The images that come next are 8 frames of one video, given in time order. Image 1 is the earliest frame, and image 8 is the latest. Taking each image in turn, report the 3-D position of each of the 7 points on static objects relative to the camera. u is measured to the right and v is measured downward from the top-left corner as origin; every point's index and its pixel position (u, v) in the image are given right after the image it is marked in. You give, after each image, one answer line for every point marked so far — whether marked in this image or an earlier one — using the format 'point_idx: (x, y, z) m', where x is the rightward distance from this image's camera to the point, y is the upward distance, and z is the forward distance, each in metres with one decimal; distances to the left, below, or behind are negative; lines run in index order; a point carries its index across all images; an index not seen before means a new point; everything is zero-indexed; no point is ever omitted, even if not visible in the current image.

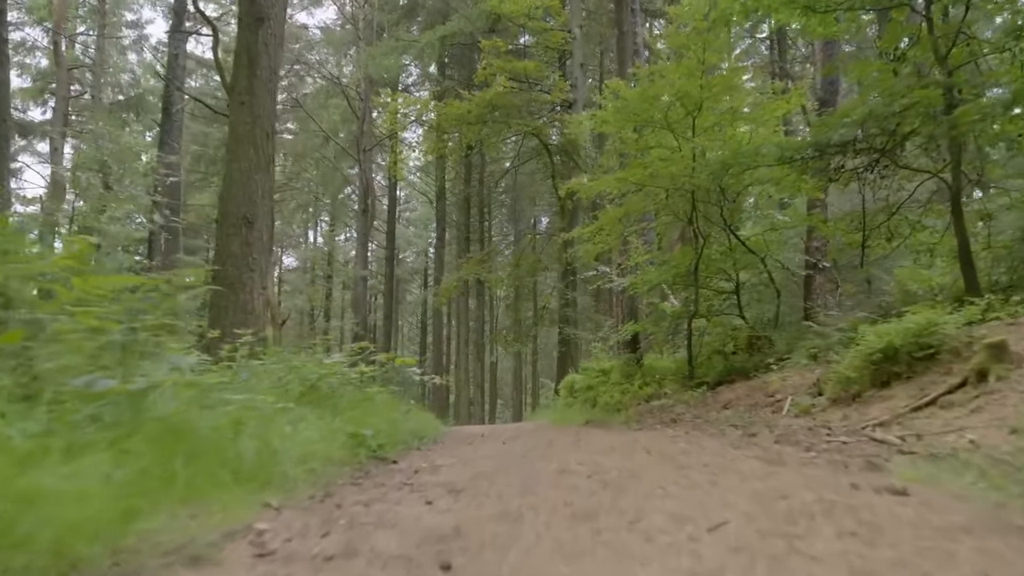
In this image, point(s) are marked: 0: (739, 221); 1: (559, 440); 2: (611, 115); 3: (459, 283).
0: (+3.2, +1.0, +9.1) m
1: (+0.3, -1.3, +5.2) m
2: (+1.3, +2.2, +8.1) m
3: (-1.3, 0.0, +16.5) m
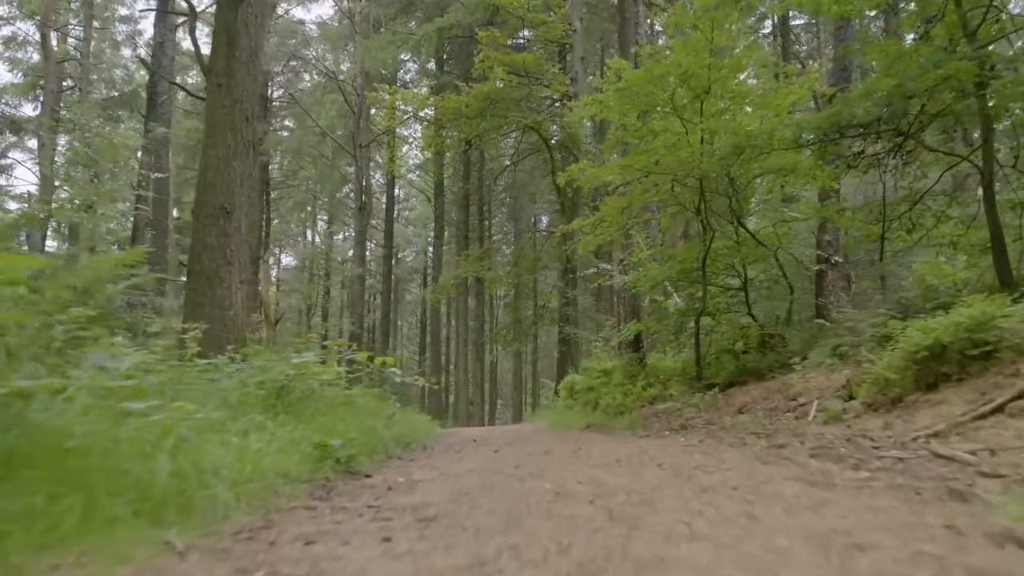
0: (+3.2, +1.0, +8.6) m
1: (+0.3, -1.2, +4.7) m
2: (+1.2, +2.3, +7.6) m
3: (-1.3, +0.1, +16.0) m
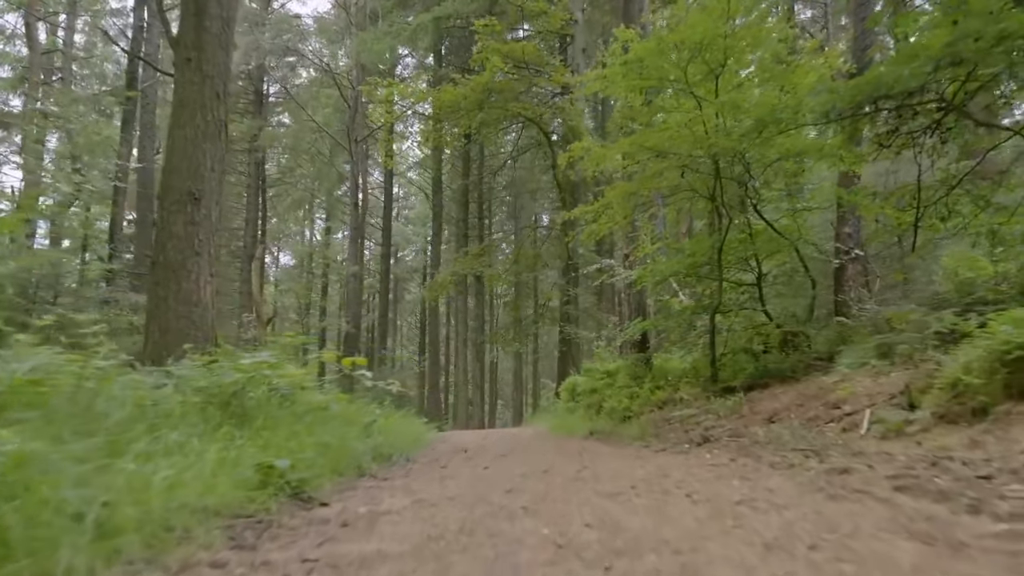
0: (+3.2, +1.1, +8.0) m
1: (+0.2, -1.1, +4.1) m
2: (+1.2, +2.3, +7.0) m
3: (-1.4, +0.2, +15.4) m
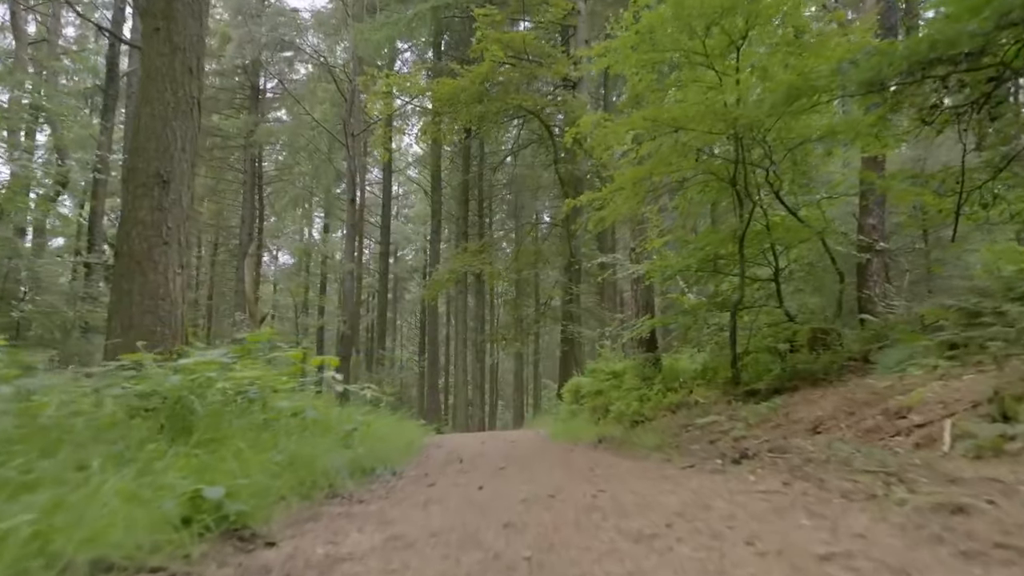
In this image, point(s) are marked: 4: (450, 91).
0: (+3.2, +1.2, +7.3) m
1: (+0.2, -1.1, +3.5) m
2: (+1.2, +2.4, +6.3) m
3: (-1.4, +0.2, +14.7) m
4: (-1.4, +4.4, +14.2) m
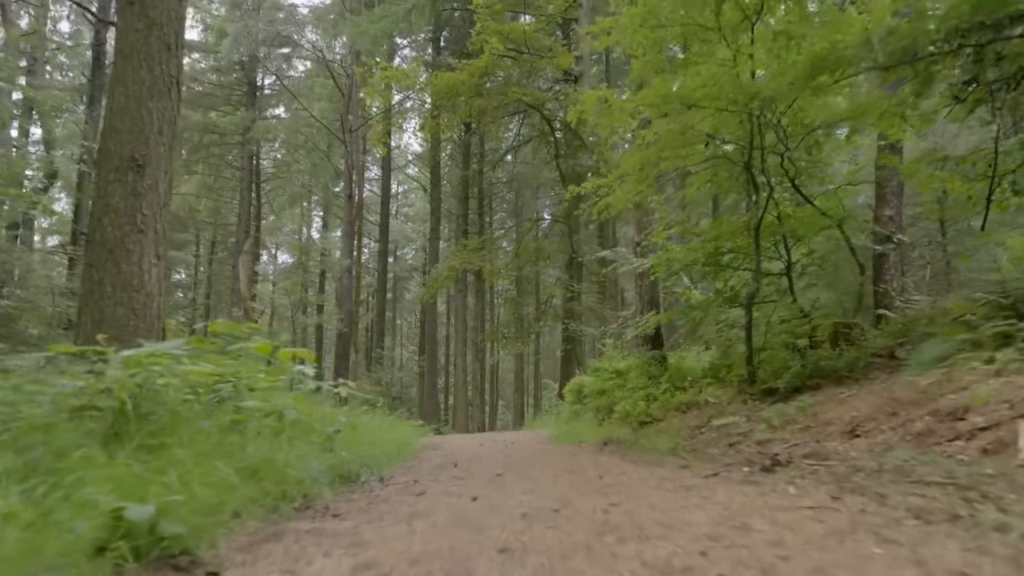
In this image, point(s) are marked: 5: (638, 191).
0: (+3.2, +1.2, +6.9) m
1: (+0.2, -1.0, +3.1) m
2: (+1.2, +2.5, +5.9) m
3: (-1.4, +0.3, +14.3) m
4: (-1.4, +4.4, +13.8) m
5: (+1.5, +1.1, +7.3) m
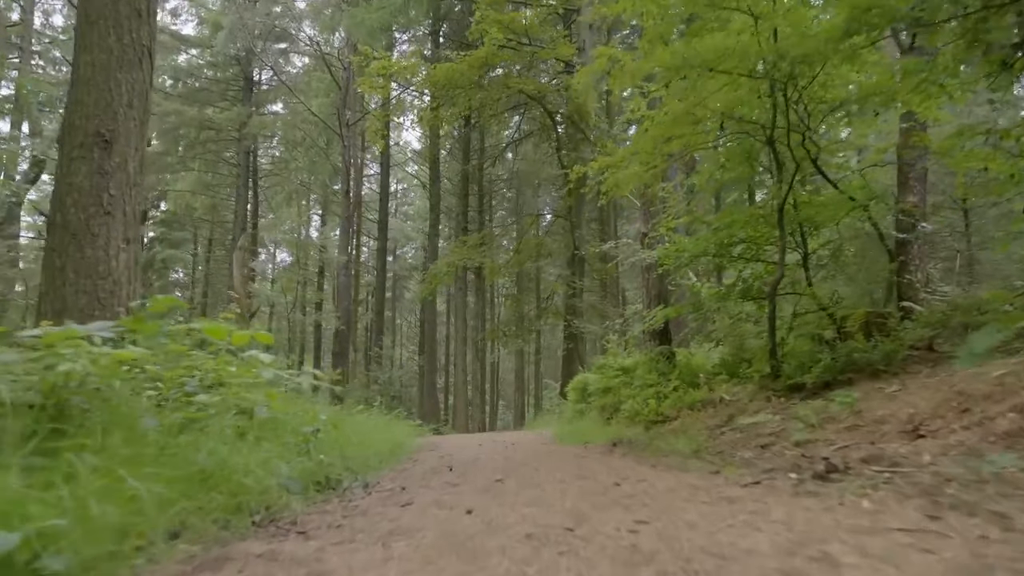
0: (+3.2, +1.3, +6.5) m
1: (+0.2, -0.9, +2.6) m
2: (+1.2, +2.6, +5.5) m
3: (-1.3, +0.4, +13.9) m
4: (-1.3, +4.5, +13.3) m
5: (+1.5, +1.2, +6.8) m
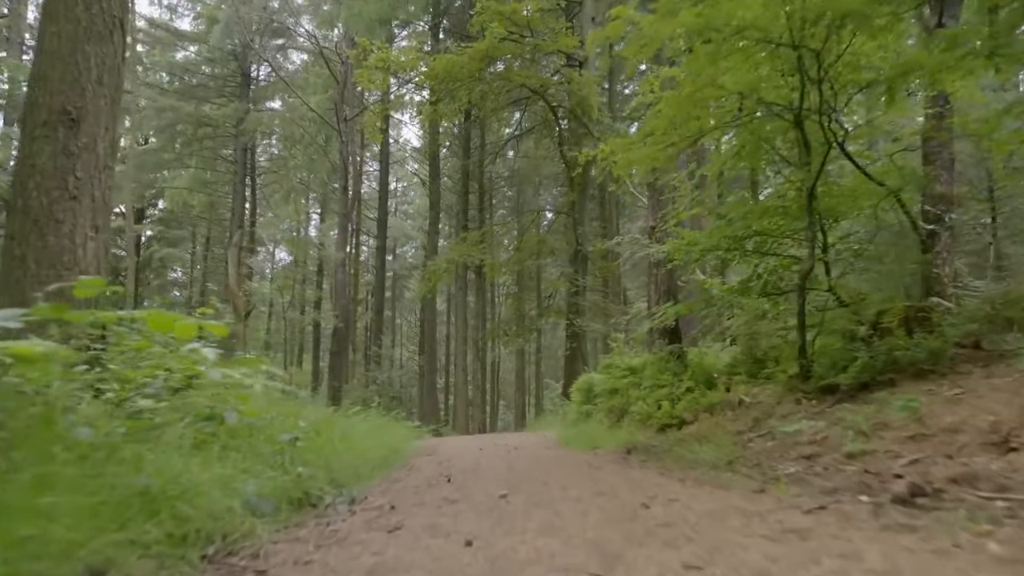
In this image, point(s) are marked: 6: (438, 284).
0: (+3.2, +1.4, +6.0) m
1: (+0.3, -0.8, +2.2) m
2: (+1.2, +2.6, +5.0) m
3: (-1.3, +0.5, +13.4) m
4: (-1.3, +4.6, +12.9) m
5: (+1.5, +1.3, +6.4) m
6: (-1.6, +0.1, +13.8) m
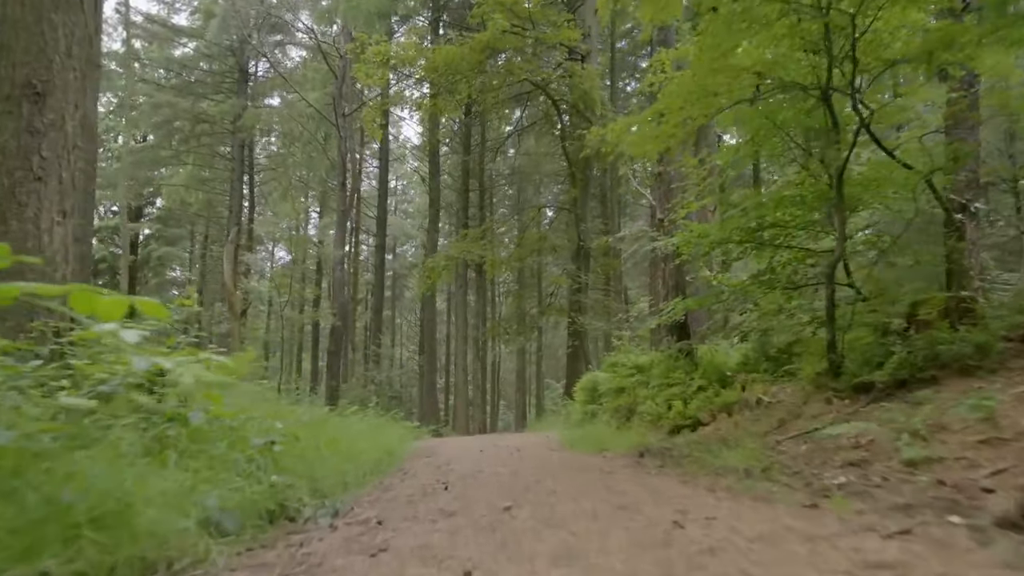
0: (+3.2, +1.5, +5.6) m
1: (+0.3, -0.7, +1.8) m
2: (+1.2, +2.7, +4.6) m
3: (-1.3, +0.5, +13.1) m
4: (-1.3, +4.7, +12.5) m
5: (+1.5, +1.4, +6.0) m
6: (-1.6, +0.2, +13.4) m
